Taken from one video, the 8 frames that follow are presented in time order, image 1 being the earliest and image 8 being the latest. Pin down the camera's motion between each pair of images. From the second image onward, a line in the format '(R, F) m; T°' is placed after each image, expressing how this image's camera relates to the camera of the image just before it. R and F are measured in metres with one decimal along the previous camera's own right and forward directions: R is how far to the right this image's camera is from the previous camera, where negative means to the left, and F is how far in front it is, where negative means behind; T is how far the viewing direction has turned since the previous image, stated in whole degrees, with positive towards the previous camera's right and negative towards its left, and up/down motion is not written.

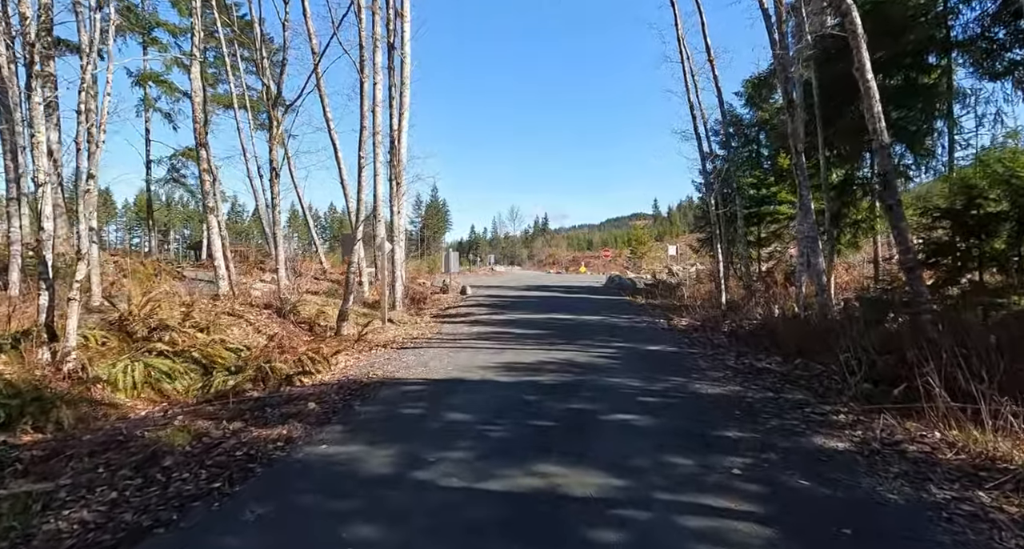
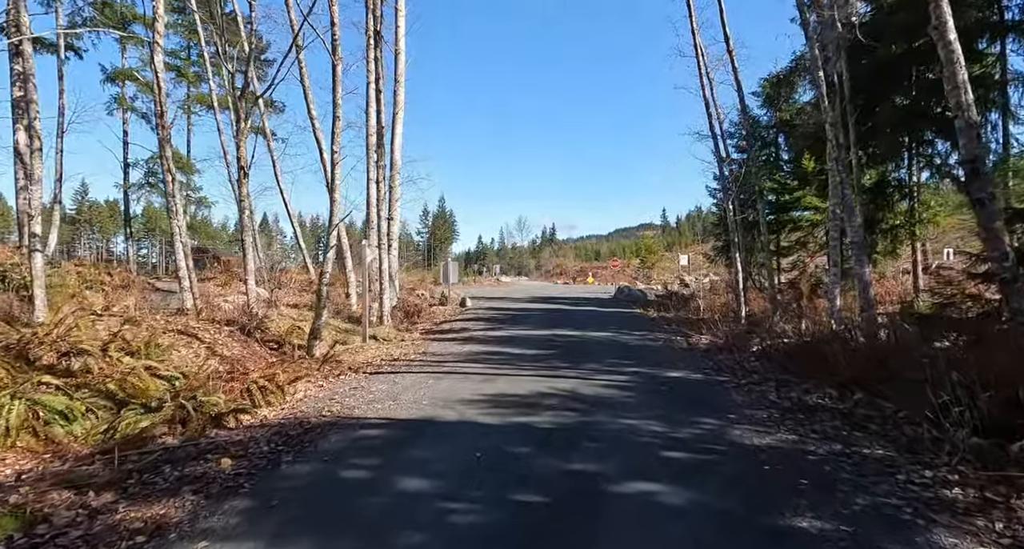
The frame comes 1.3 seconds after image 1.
(+0.2, +1.8) m; -1°
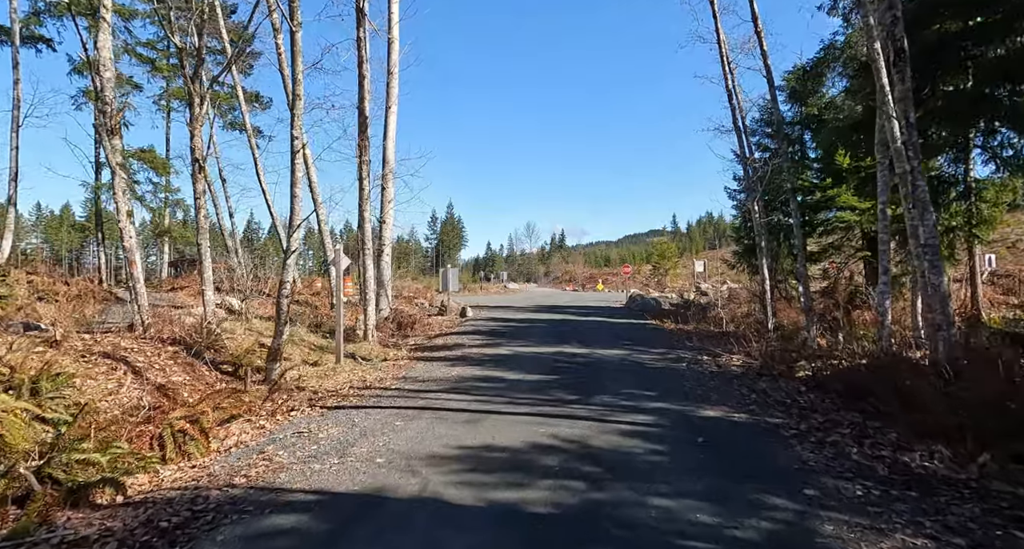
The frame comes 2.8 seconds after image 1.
(+0.2, +2.0) m; -1°
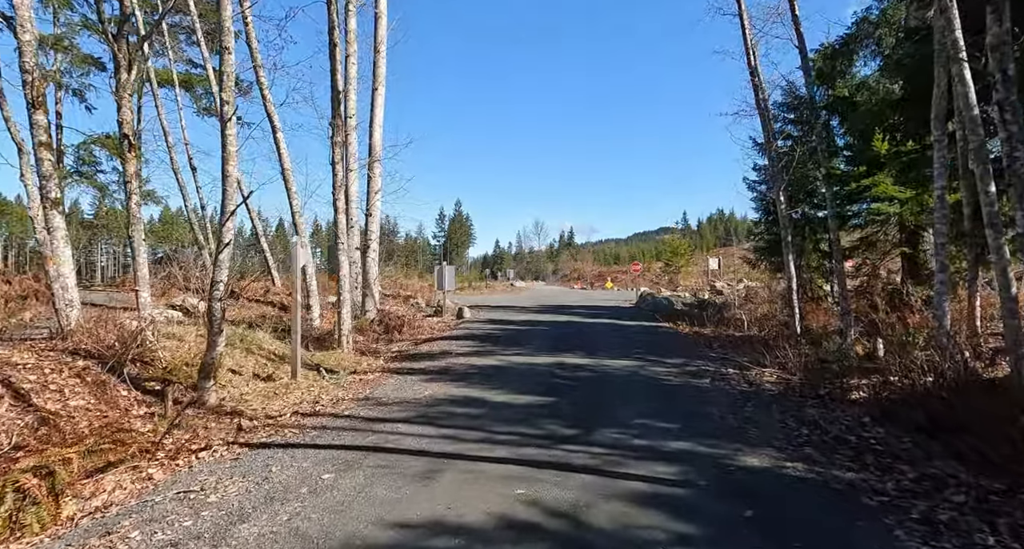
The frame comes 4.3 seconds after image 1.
(+0.3, +2.0) m; -1°
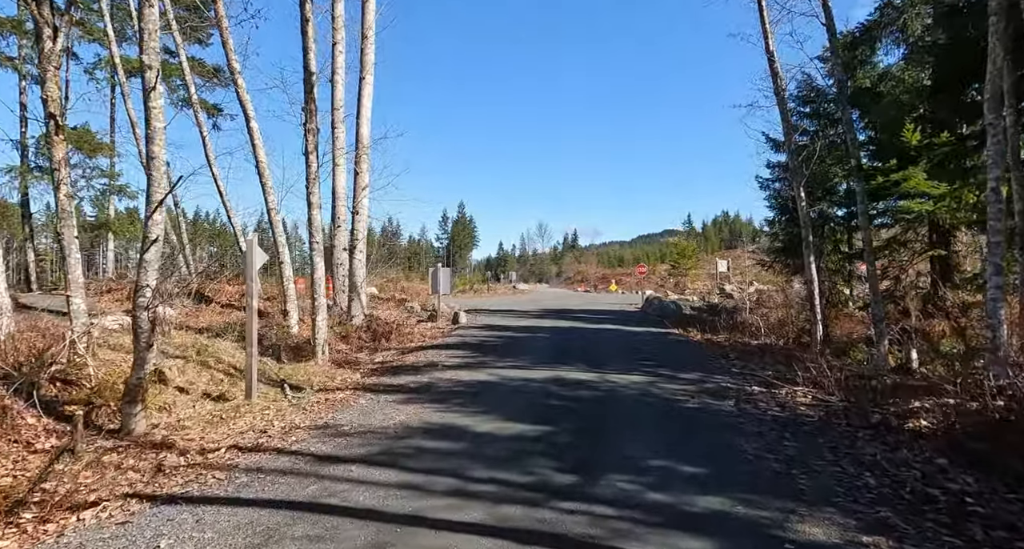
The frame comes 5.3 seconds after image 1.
(+0.2, +1.4) m; 0°
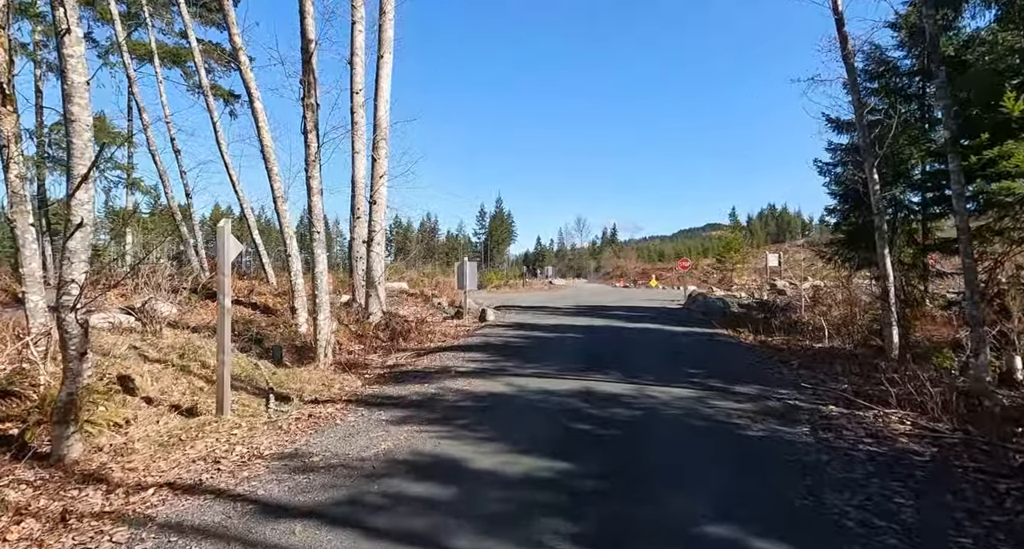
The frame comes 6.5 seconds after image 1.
(+0.2, +1.5) m; -3°
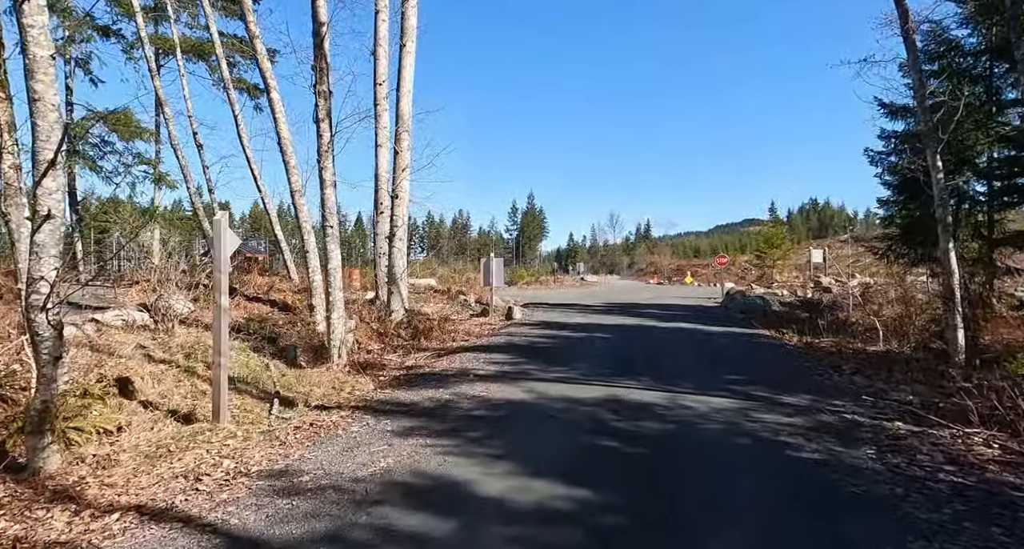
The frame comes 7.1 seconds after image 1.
(+0.1, +0.7) m; -3°
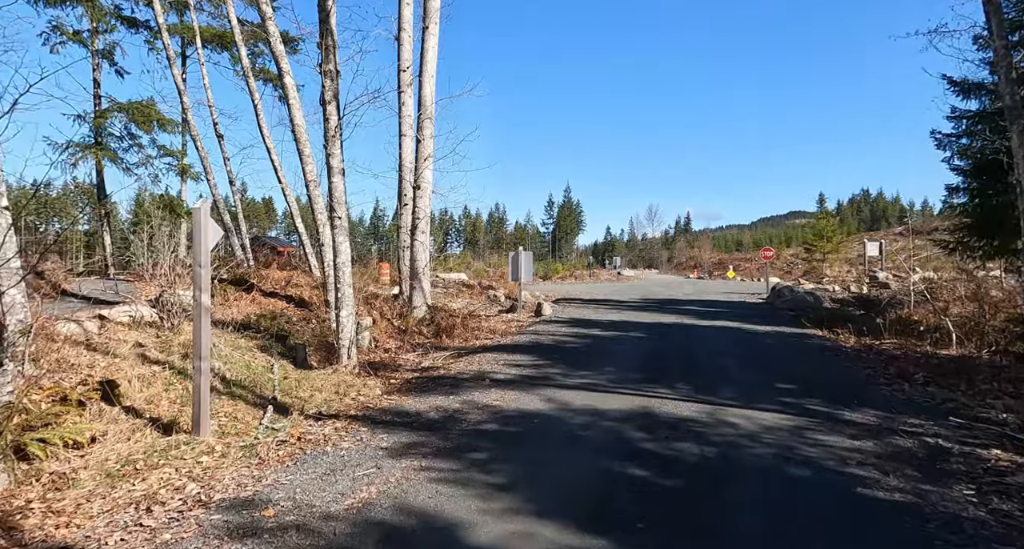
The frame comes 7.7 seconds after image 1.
(+0.2, +0.9) m; -3°
